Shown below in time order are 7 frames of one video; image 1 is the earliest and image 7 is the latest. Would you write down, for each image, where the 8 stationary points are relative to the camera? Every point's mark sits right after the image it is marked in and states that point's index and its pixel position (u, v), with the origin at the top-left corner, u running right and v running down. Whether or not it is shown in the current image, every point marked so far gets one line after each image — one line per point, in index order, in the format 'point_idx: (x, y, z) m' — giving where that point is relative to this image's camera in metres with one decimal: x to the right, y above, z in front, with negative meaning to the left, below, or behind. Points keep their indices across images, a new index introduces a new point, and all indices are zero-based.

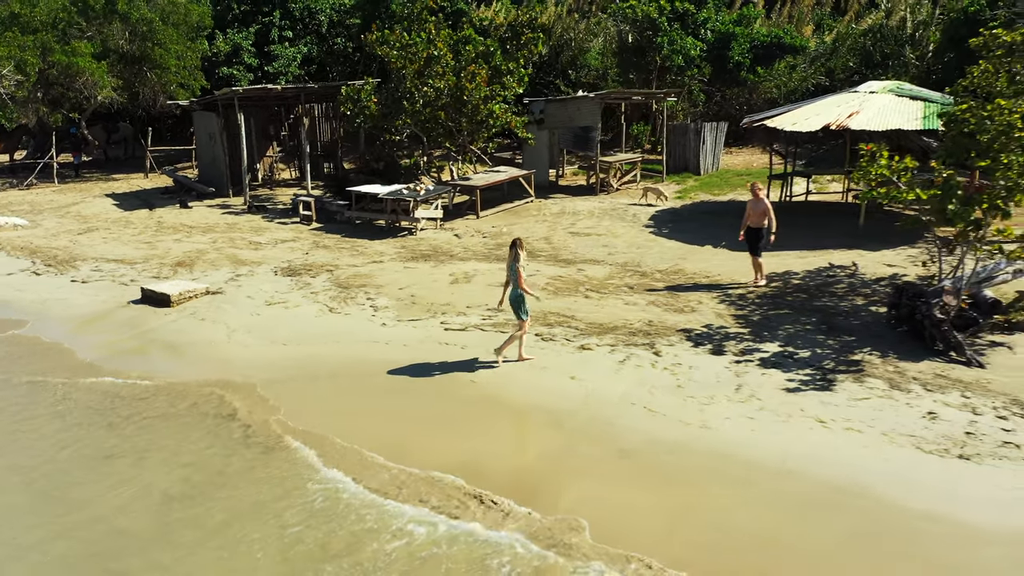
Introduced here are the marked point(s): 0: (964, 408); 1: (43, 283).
0: (+3.6, -1.0, +6.6) m
1: (-6.3, +0.1, +11.0) m
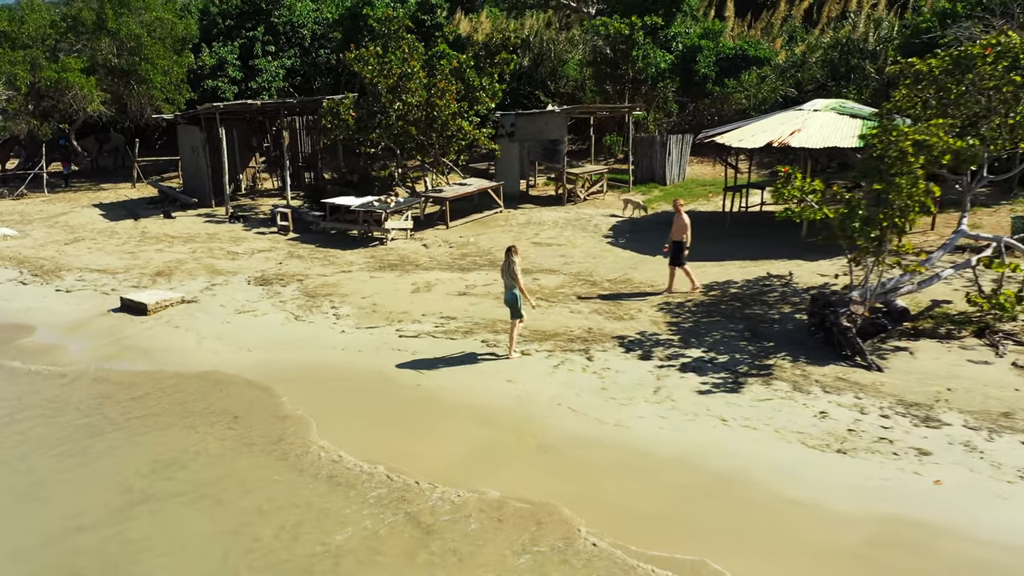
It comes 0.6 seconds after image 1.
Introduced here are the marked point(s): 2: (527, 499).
0: (+3.0, -1.1, +7.4) m
1: (-6.9, -0.1, +11.7) m
2: (+0.1, -1.6, +6.3) m
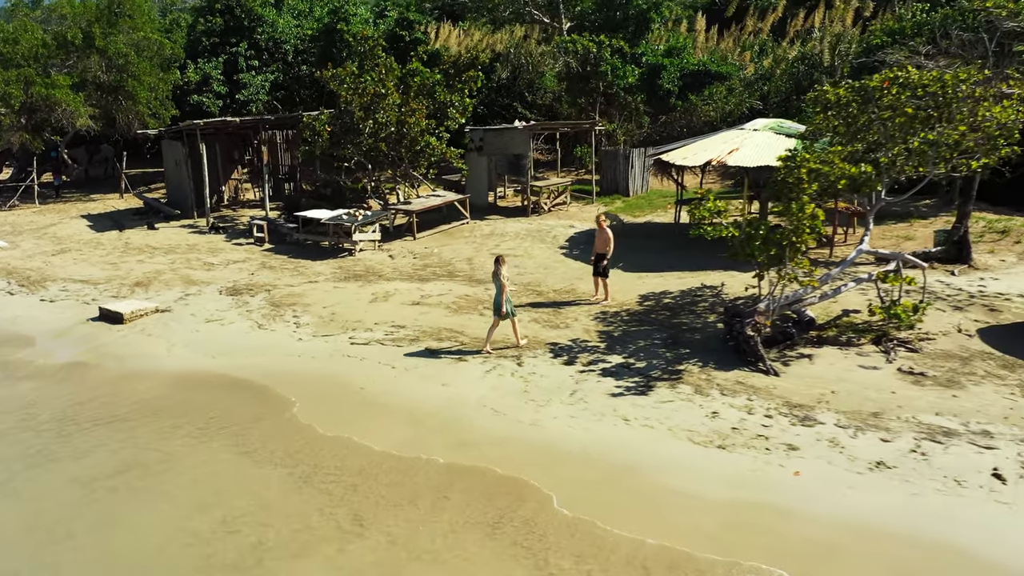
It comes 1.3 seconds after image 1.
0: (+2.3, -1.2, +8.3) m
1: (-7.6, -0.2, +12.6) m
2: (-0.6, -1.8, +7.2) m
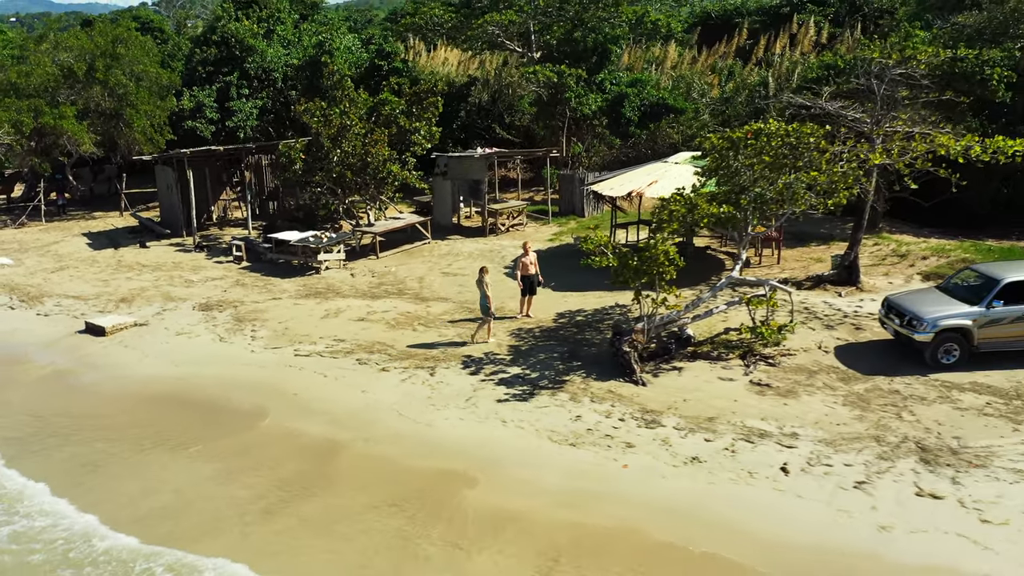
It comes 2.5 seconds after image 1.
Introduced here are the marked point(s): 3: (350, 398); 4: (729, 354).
0: (+1.1, -1.5, +9.9) m
1: (-8.7, -0.5, +14.4) m
2: (-1.9, -2.0, +8.9) m
3: (-2.1, -1.4, +10.7) m
4: (+3.1, -0.9, +11.7) m
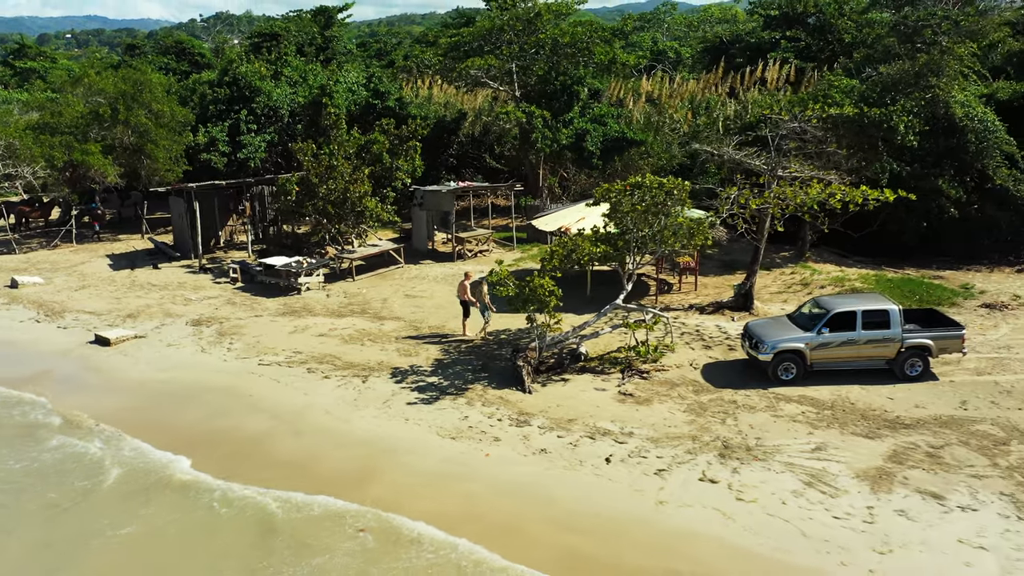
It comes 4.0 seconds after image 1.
0: (-0.4, -1.9, +12.3) m
1: (-9.9, -0.9, +17.4) m
2: (-3.4, -2.4, +11.5) m
3: (-3.5, -1.8, +13.3) m
4: (+1.7, -1.4, +14.0) m
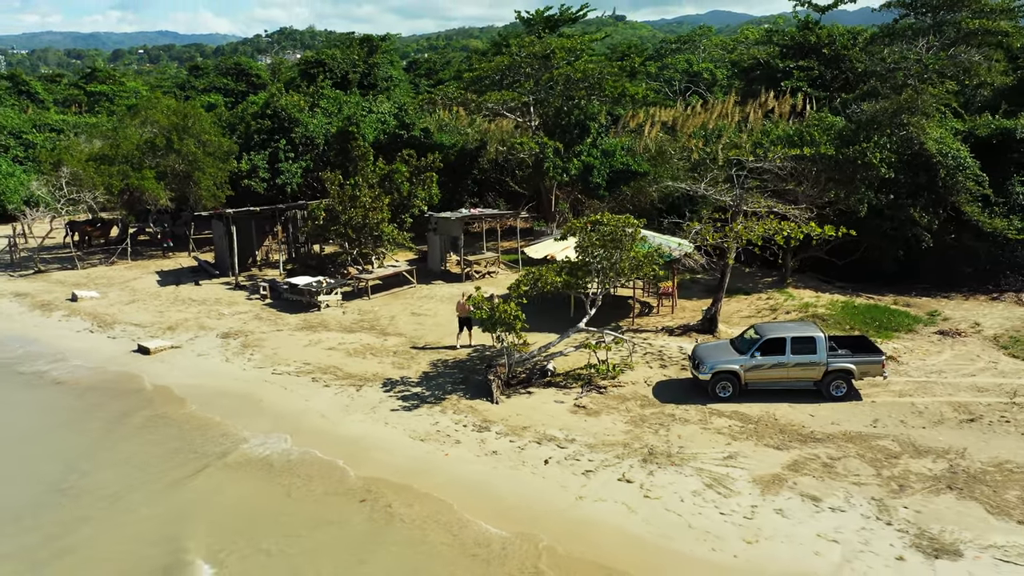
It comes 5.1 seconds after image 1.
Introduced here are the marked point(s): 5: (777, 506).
0: (-1.0, -2.3, +14.4) m
1: (-10.2, -1.2, +20.0) m
2: (-4.0, -2.7, +13.7) m
3: (-4.1, -2.2, +15.5) m
4: (+1.2, -1.9, +15.9) m
5: (+3.6, -3.0, +11.2) m
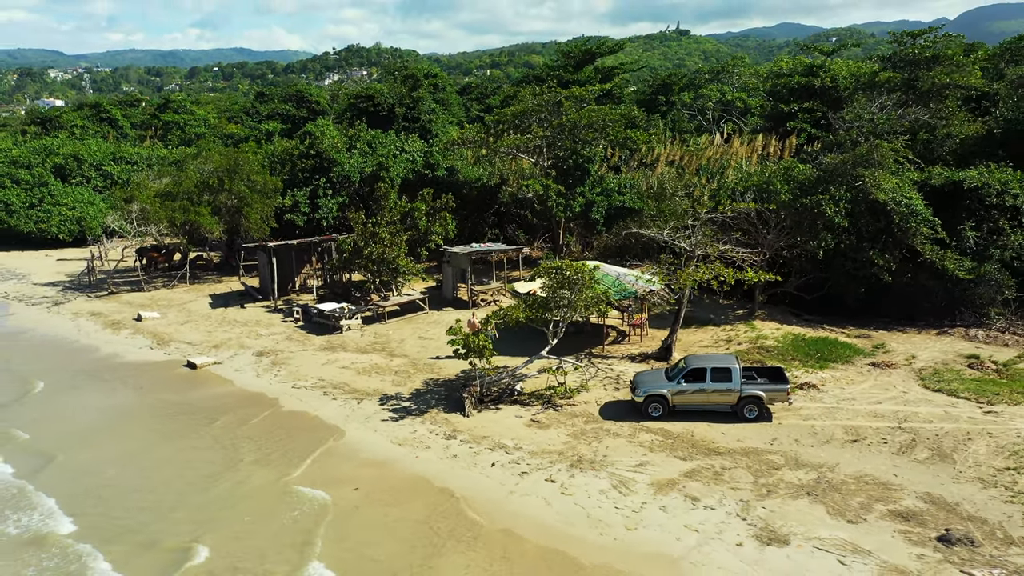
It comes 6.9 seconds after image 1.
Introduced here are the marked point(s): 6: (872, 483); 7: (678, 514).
0: (-1.7, -3.0, +17.7) m
1: (-10.5, -1.9, +24.0) m
2: (-4.9, -3.4, +17.2) m
3: (-4.7, -2.9, +19.1) m
4: (+0.5, -2.6, +19.1) m
5: (+2.6, -3.7, +14.2) m
6: (+6.4, -3.5, +14.7) m
7: (+2.8, -3.8, +13.8) m
